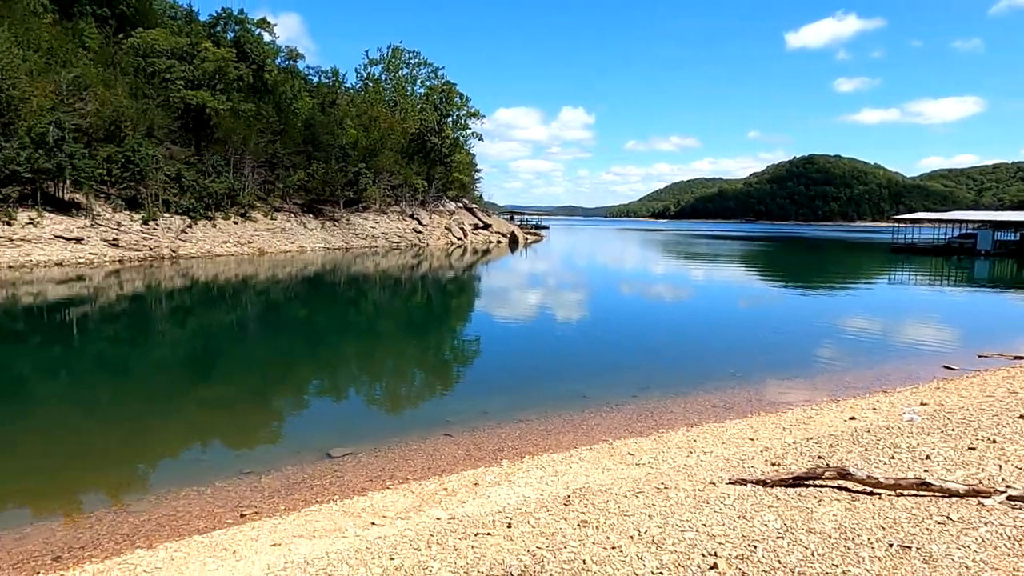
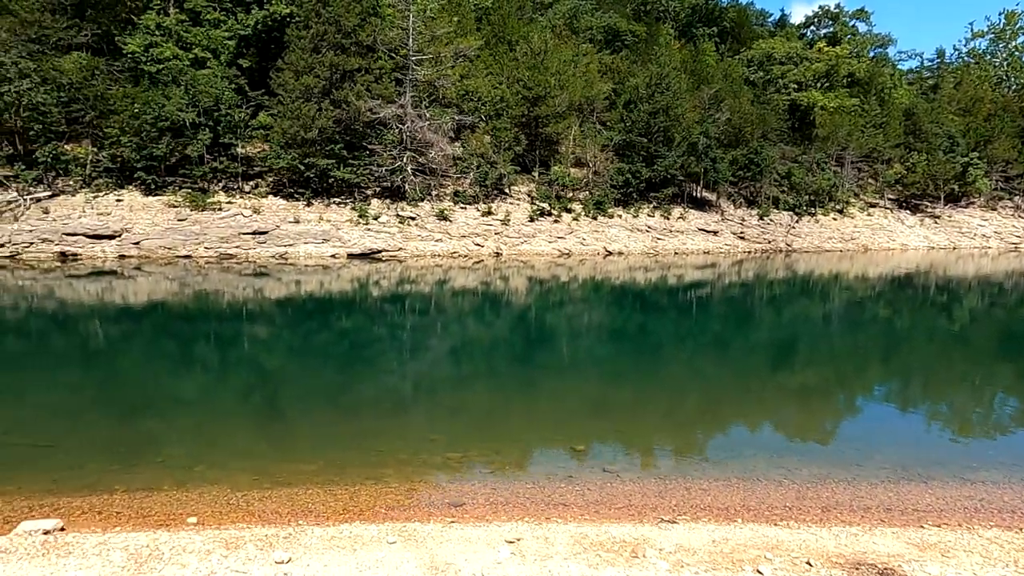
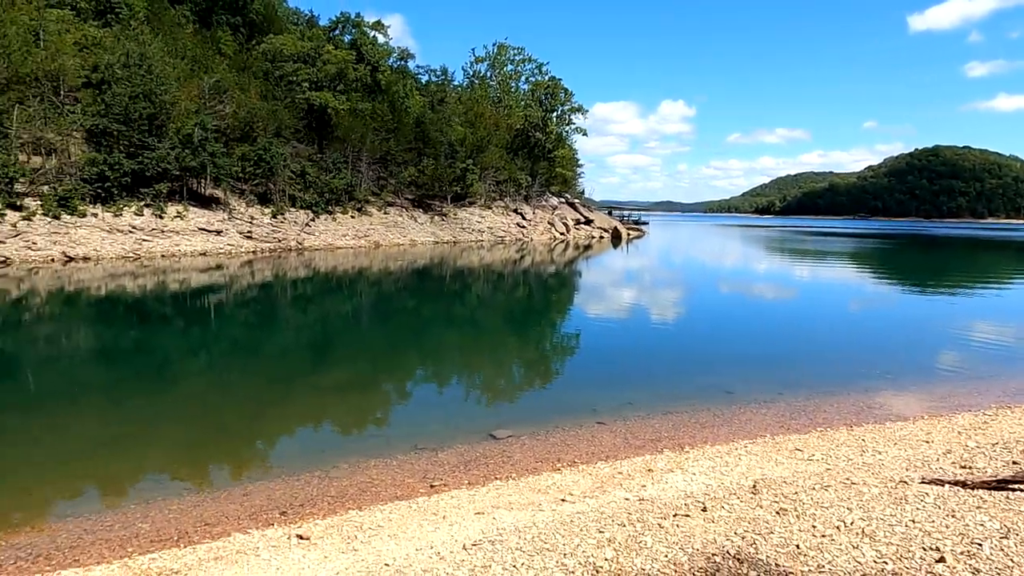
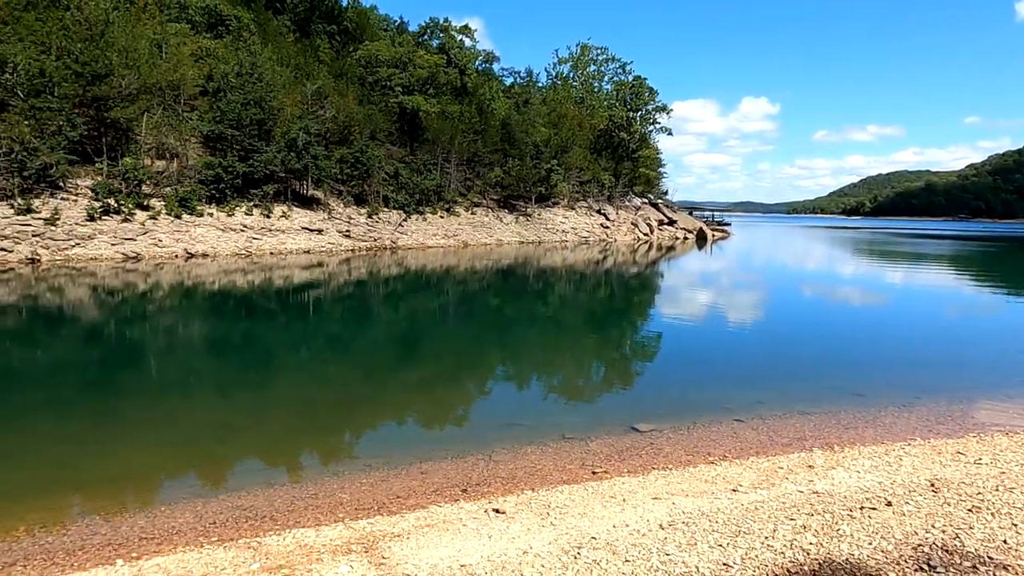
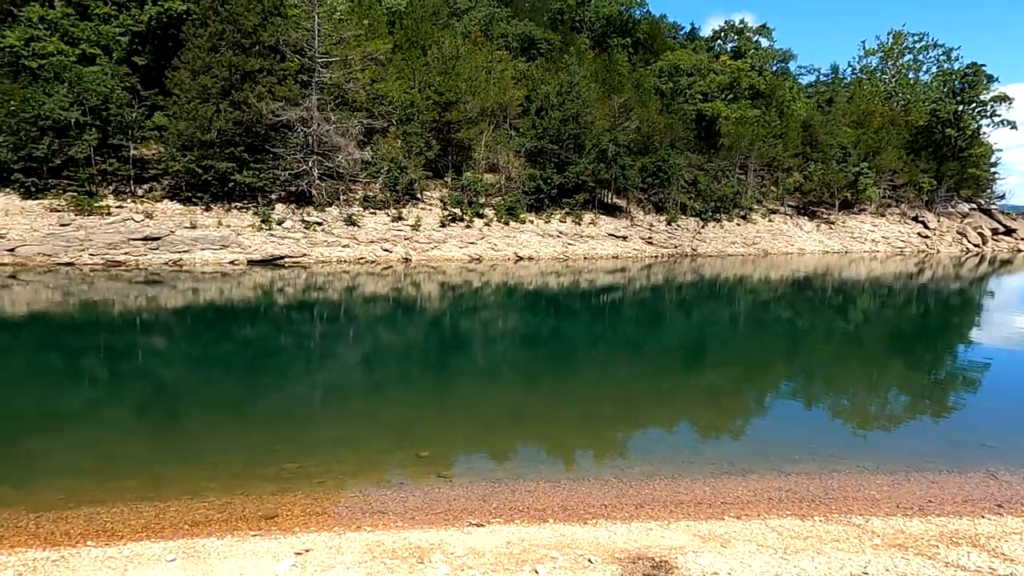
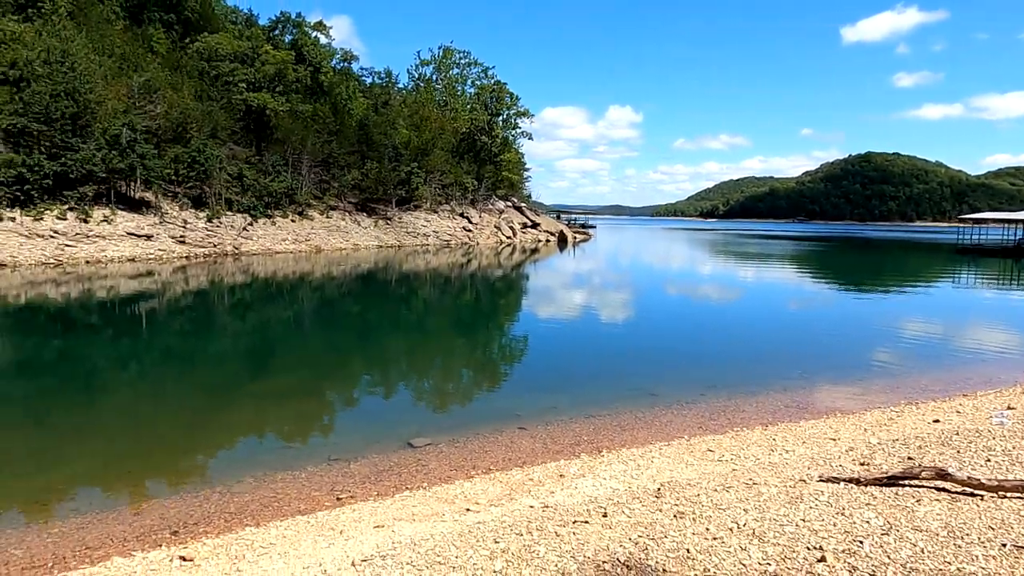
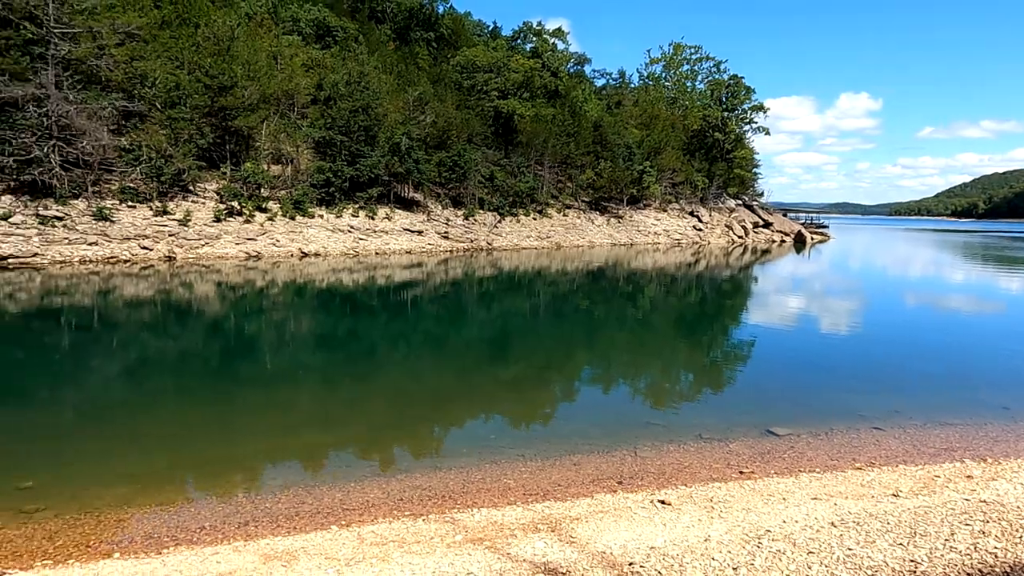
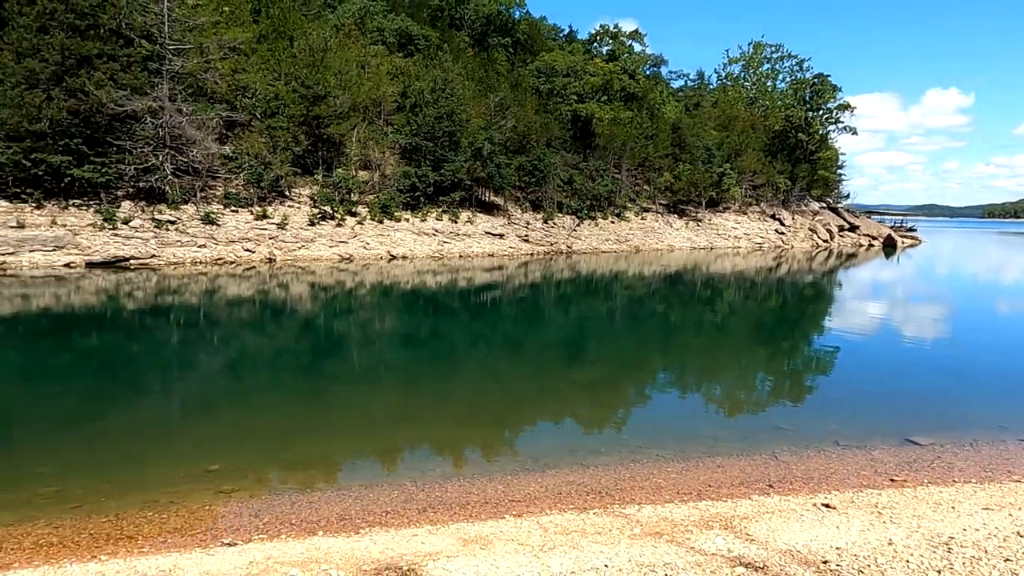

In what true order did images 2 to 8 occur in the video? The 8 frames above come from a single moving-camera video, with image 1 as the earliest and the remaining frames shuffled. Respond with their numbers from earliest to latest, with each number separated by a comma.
6, 3, 4, 7, 8, 5, 2
